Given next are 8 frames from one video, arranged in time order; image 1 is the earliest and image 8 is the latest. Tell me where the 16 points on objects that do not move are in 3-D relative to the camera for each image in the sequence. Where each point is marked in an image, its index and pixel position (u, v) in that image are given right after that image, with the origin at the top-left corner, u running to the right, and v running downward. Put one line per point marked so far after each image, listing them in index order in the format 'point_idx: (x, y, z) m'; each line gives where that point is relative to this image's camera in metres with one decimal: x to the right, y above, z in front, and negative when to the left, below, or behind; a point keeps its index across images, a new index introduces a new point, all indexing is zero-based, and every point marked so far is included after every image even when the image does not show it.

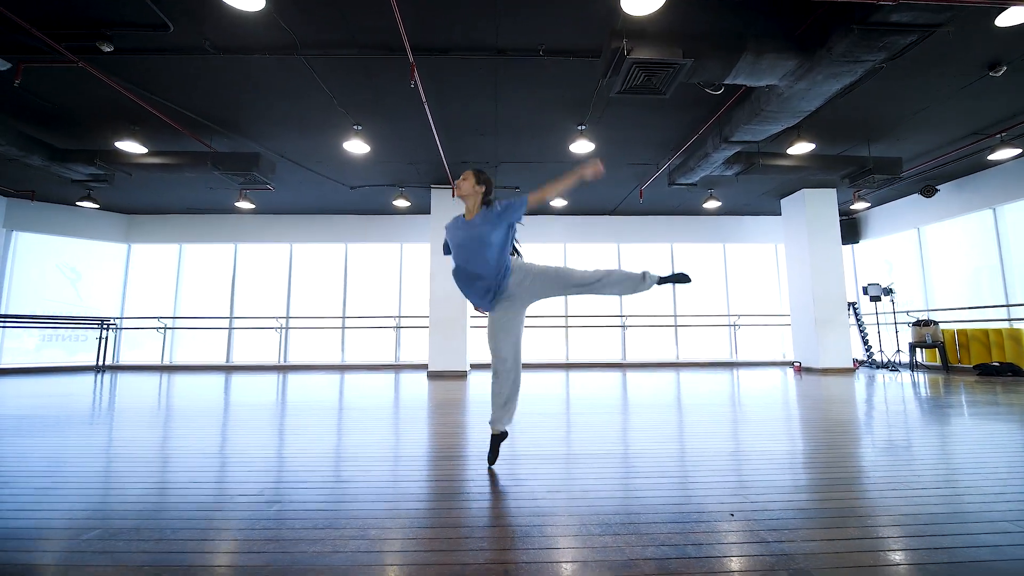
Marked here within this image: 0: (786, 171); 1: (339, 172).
0: (+3.3, +1.4, +5.4) m
1: (-2.4, +1.6, +6.1) m
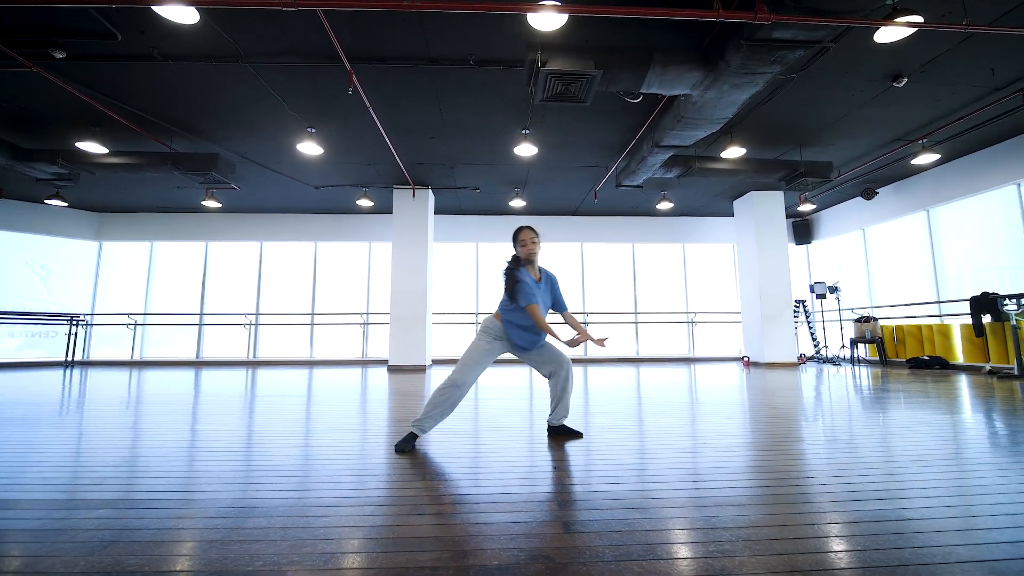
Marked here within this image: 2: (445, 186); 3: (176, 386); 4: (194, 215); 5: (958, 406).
0: (+2.7, +1.5, +5.7) m
1: (-3.0, +1.6, +6.3) m
2: (-1.0, +1.6, +7.0) m
3: (-5.0, -1.4, +6.6) m
4: (-6.2, +1.4, +8.7) m
5: (+4.5, -1.2, +4.6) m
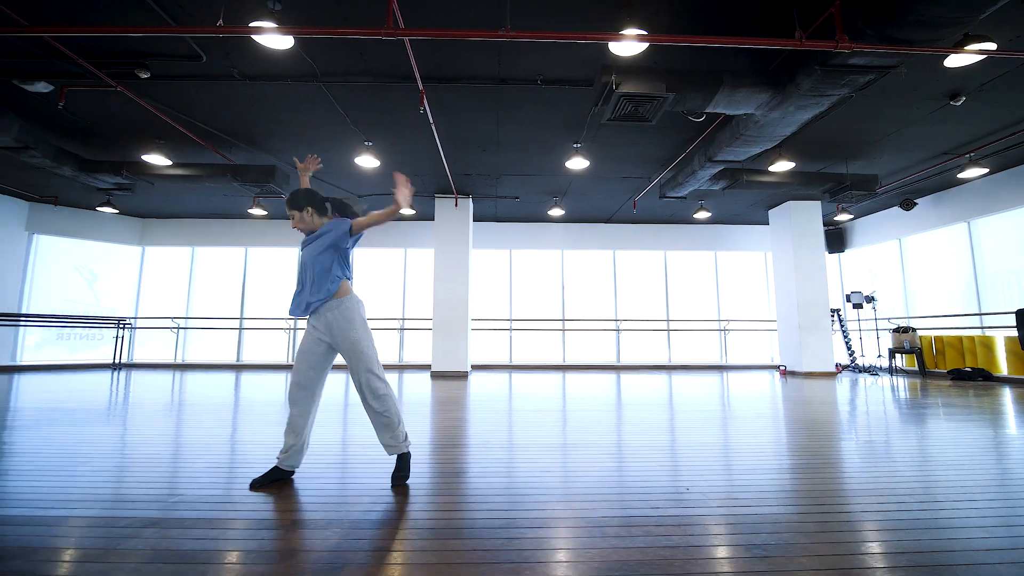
0: (+3.3, +1.3, +5.7) m
1: (-2.4, +1.5, +6.5) m
2: (-0.4, +1.5, +7.2) m
3: (-4.4, -1.5, +6.8) m
4: (-5.5, +1.3, +8.9) m
5: (+5.1, -1.4, +4.6) m
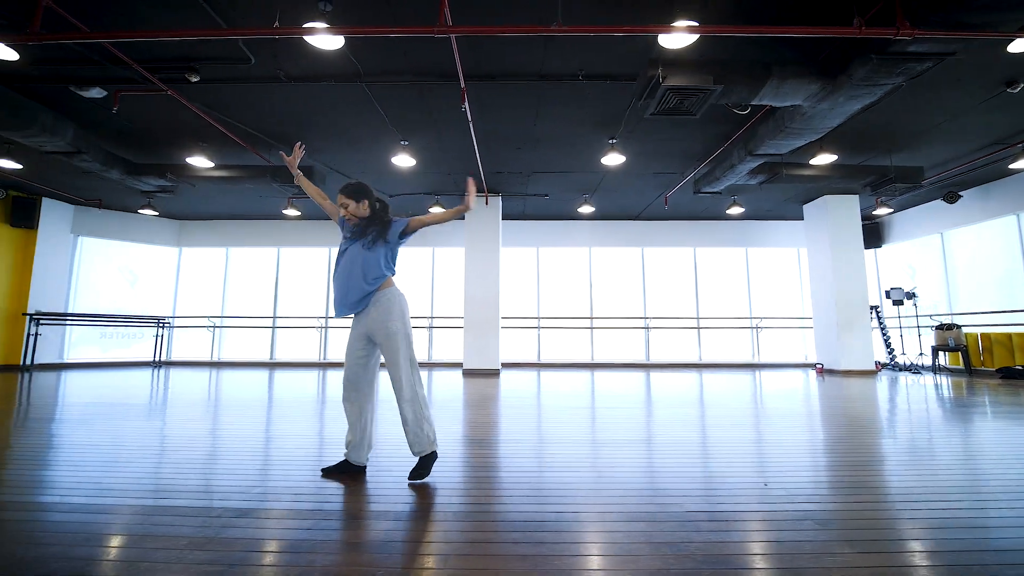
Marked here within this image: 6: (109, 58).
0: (+3.7, +1.4, +5.6) m
1: (-1.9, +1.6, +6.5) m
2: (+0.1, +1.5, +7.2) m
3: (-3.9, -1.5, +6.9) m
4: (-5.0, +1.4, +9.1) m
5: (+5.5, -1.3, +4.4) m
6: (-3.4, +1.9, +3.7) m
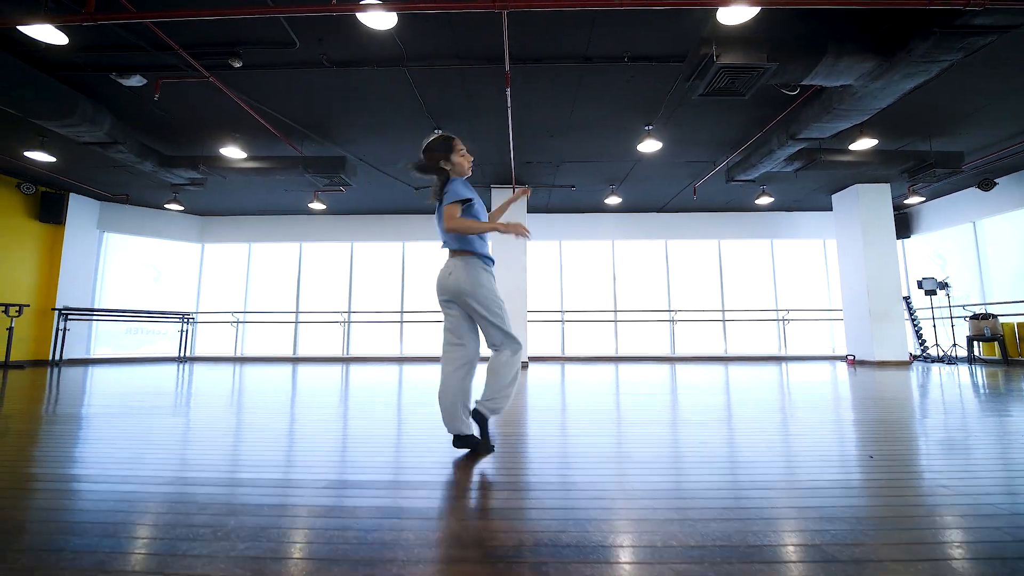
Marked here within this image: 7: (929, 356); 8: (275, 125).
0: (+4.1, +1.5, +5.5) m
1: (-1.5, +1.7, +6.5) m
2: (+0.5, +1.7, +7.1) m
3: (-3.5, -1.4, +6.9) m
4: (-4.5, +1.5, +9.1) m
5: (+5.9, -1.1, +4.3) m
6: (-3.0, +2.0, +3.7) m
7: (+6.9, -1.1, +7.4) m
8: (-2.7, +1.9, +5.1) m
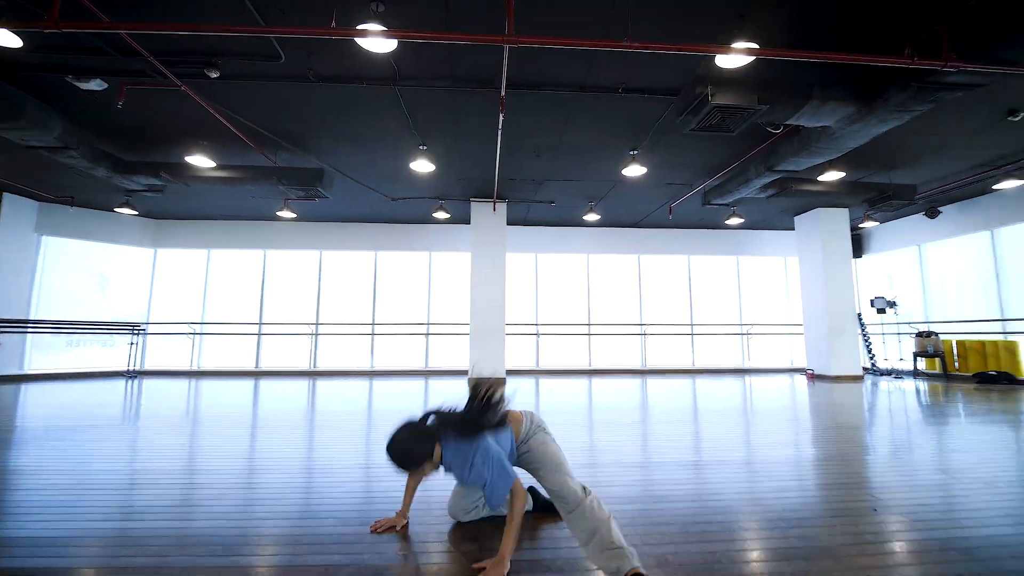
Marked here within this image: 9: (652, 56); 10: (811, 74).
0: (+3.9, +1.2, +5.8) m
1: (-1.8, +1.5, +6.3) m
2: (+0.2, +1.4, +7.1) m
3: (-3.8, -1.6, +6.5) m
4: (-5.0, +1.3, +8.6) m
5: (+5.8, -1.5, +4.8) m
6: (-3.0, +1.8, +3.4) m
7: (+6.5, -1.4, +8.0) m
8: (-2.9, +1.7, +4.8) m
9: (+1.1, +1.8, +3.5) m
10: (+2.4, +1.7, +3.5) m
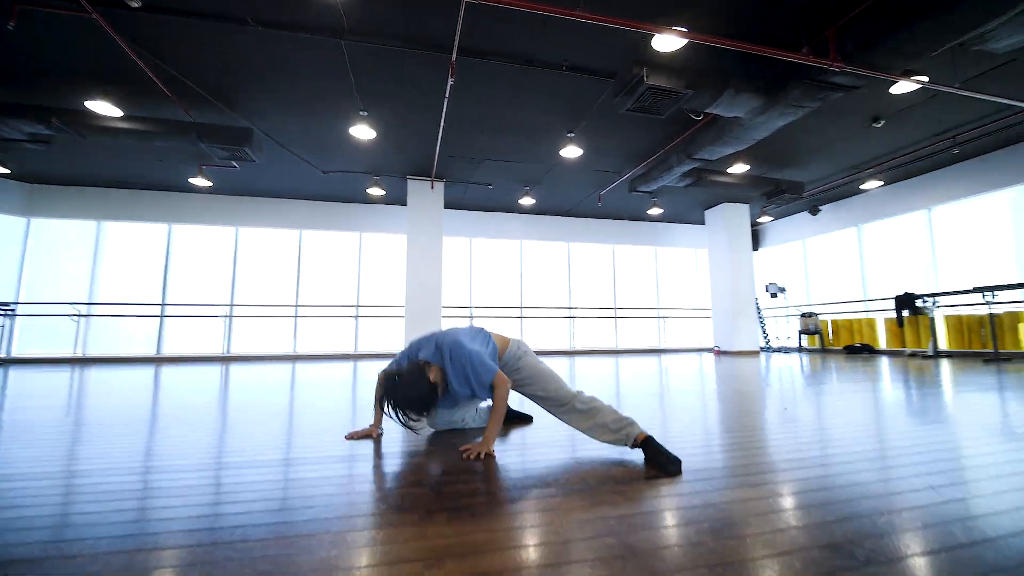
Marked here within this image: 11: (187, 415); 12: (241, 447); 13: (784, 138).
0: (+3.1, +1.5, +6.6) m
1: (-2.6, +1.8, +6.1) m
2: (-0.8, +1.7, +7.2) m
3: (-4.7, -1.2, +5.9) m
4: (-6.2, +1.7, +7.8) m
5: (+5.1, -1.2, +5.8) m
6: (-3.3, +2.2, +3.0) m
7: (+5.2, -1.2, +9.1) m
8: (-3.4, +2.0, +4.4) m
9: (+0.7, +2.1, +3.7) m
10: (+1.9, +2.0, +4.0) m
11: (-2.4, -0.9, +3.3) m
12: (-1.4, -0.8, +2.3) m
13: (+3.4, +1.9, +5.6) m
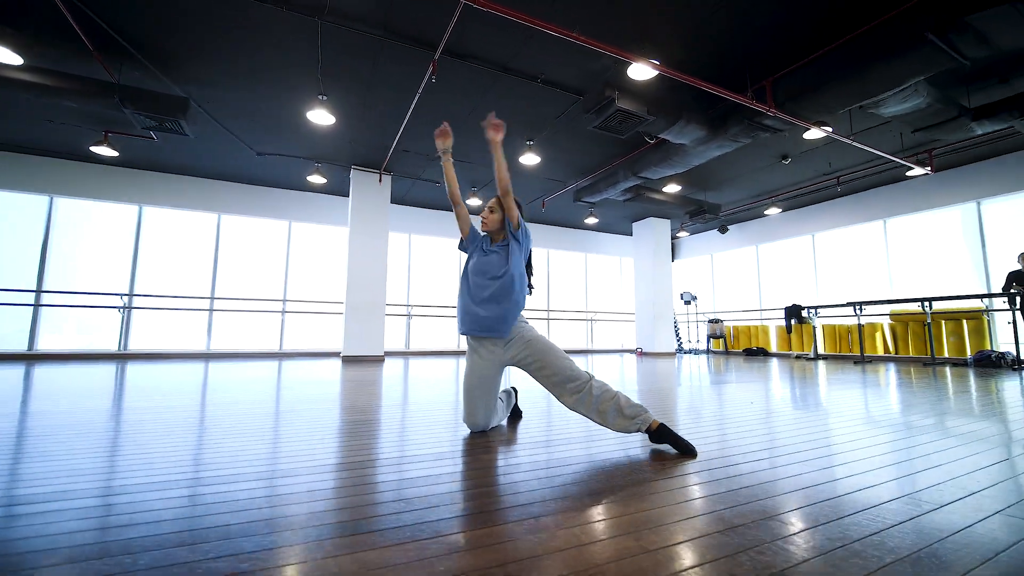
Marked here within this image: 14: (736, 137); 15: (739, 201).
0: (+2.3, +1.4, +7.2) m
1: (-3.1, +1.9, +5.6) m
2: (-1.6, +1.8, +7.0) m
3: (-5.3, -1.1, +5.0) m
4: (-7.0, +1.9, +6.6) m
5: (+4.3, -1.4, +6.9) m
6: (-3.2, +2.3, +2.4) m
7: (+3.8, -1.4, +10.1) m
8: (-3.6, +2.2, +3.8) m
9: (+0.6, +2.1, +4.0) m
10: (+1.7, +1.9, +4.5) m
11: (-2.5, -0.9, +2.9) m
12: (-1.3, -0.7, +2.1) m
13: (+2.8, +1.8, +6.4) m
14: (+2.4, +1.6, +4.8) m
15: (+4.1, +1.6, +8.1) m
